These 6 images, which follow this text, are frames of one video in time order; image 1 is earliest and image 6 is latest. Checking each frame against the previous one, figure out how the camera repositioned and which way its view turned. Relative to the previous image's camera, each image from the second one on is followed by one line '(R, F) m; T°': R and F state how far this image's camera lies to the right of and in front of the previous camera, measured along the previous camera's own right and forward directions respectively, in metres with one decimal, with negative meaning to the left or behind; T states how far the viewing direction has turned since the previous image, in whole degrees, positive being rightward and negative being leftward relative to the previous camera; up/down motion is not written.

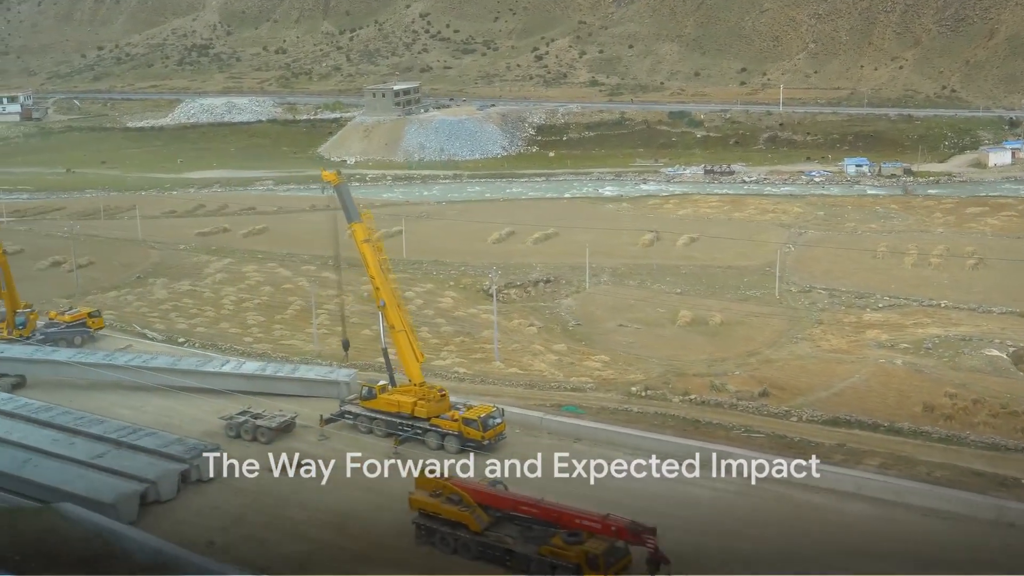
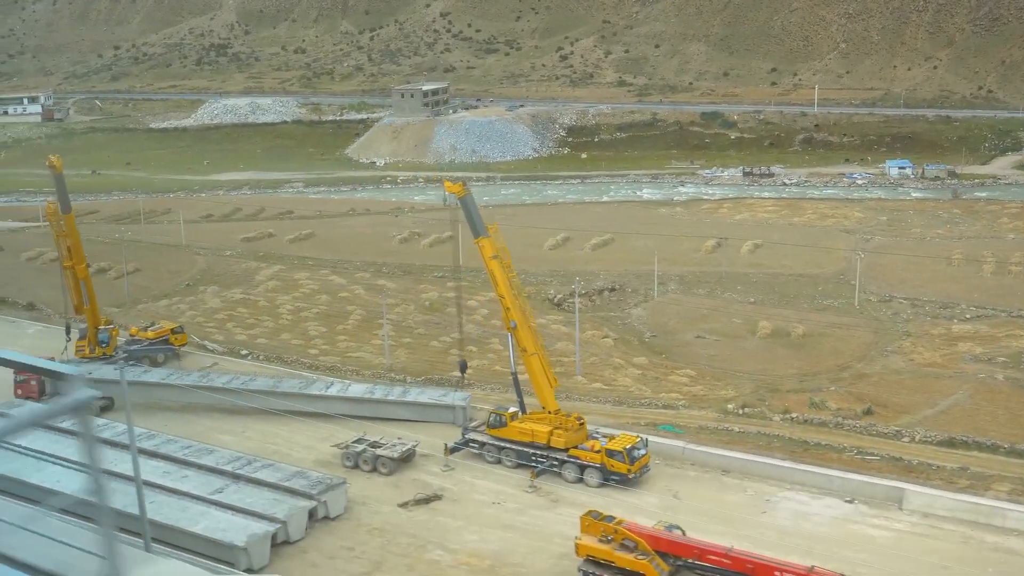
(-1.6, +1.0) m; 0°
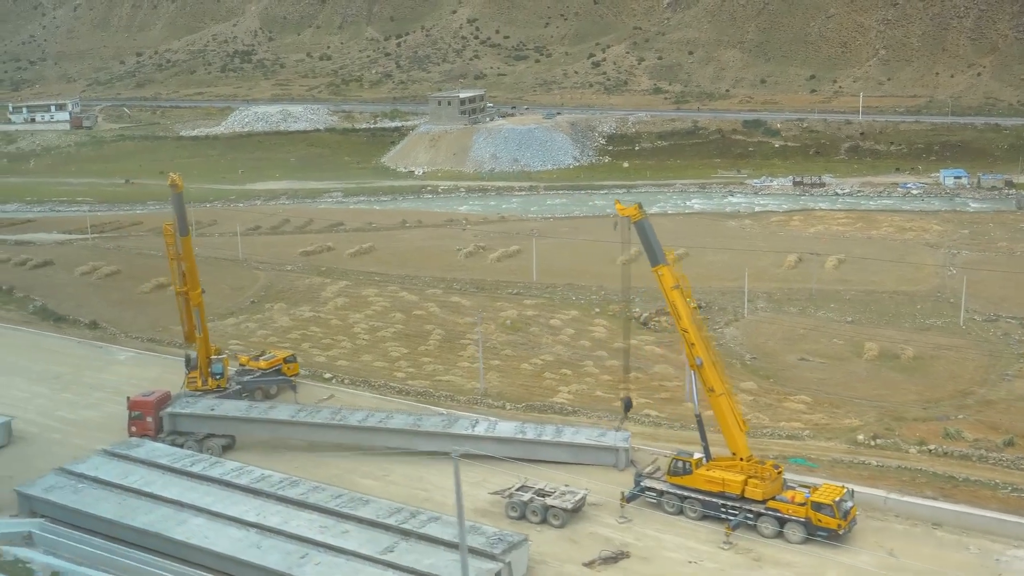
(-1.9, +1.3) m; 0°
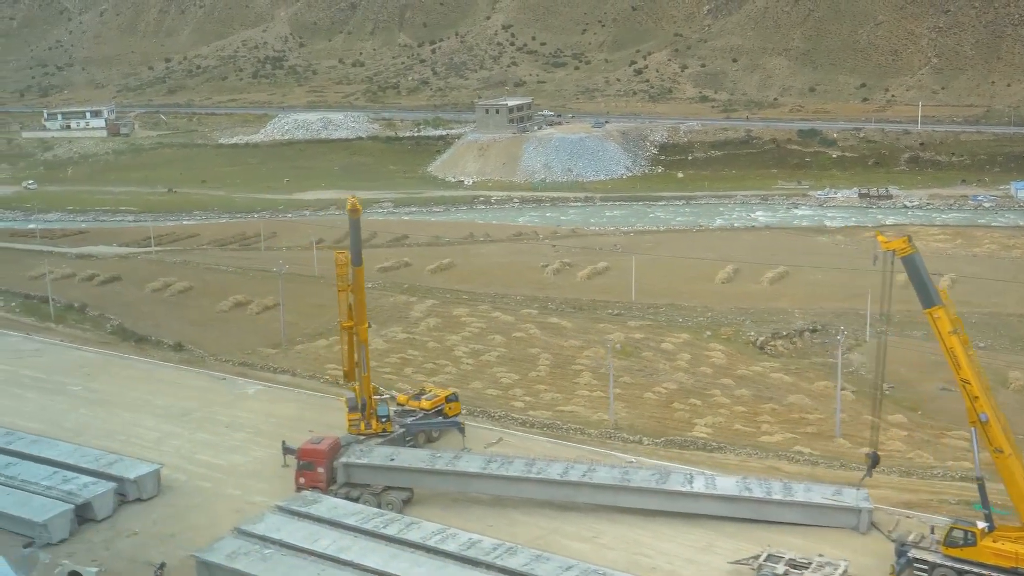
(-2.4, +1.6) m; 0°
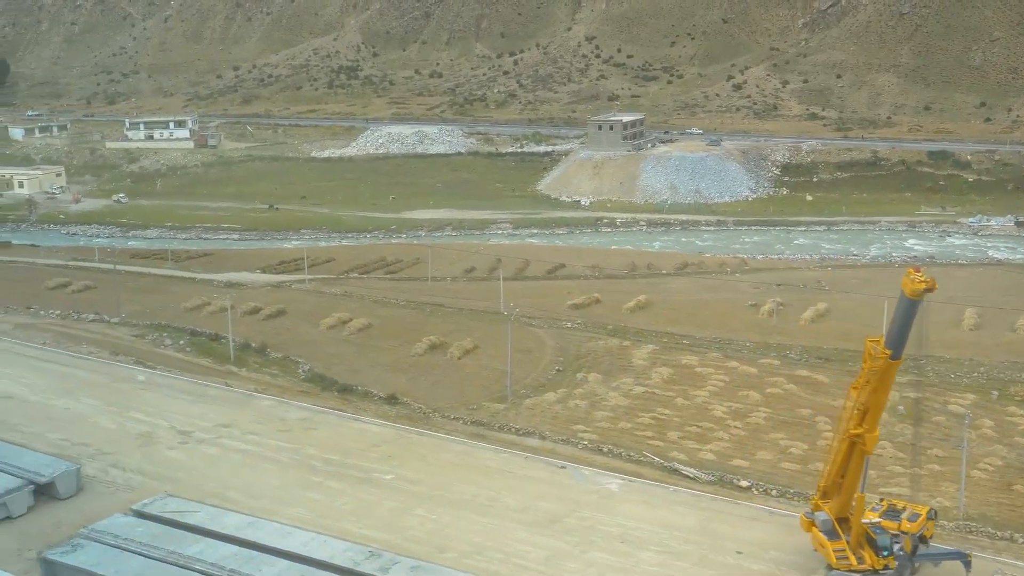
(-5.1, +3.3) m; -1°
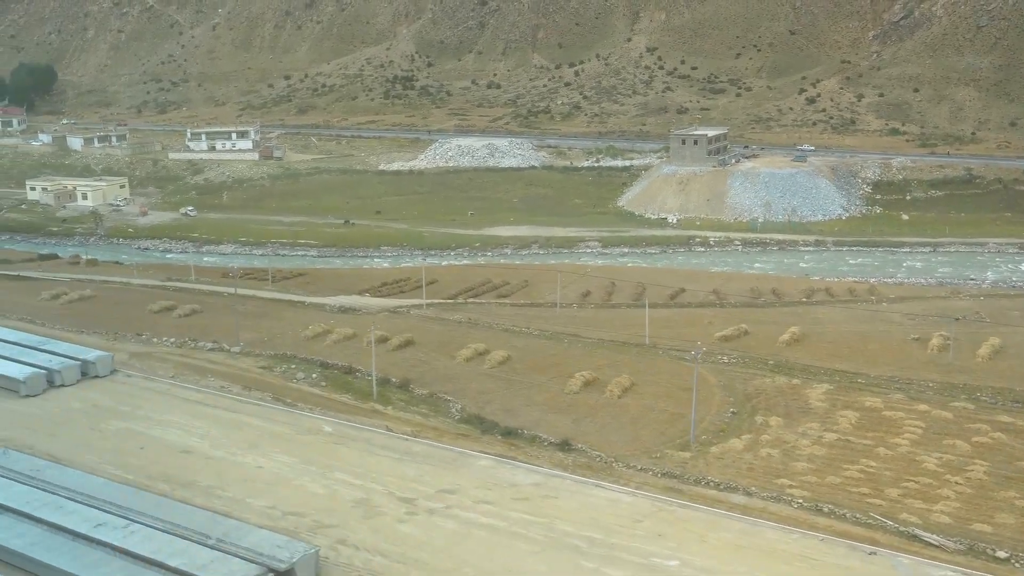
(-3.2, +2.1) m; -1°
